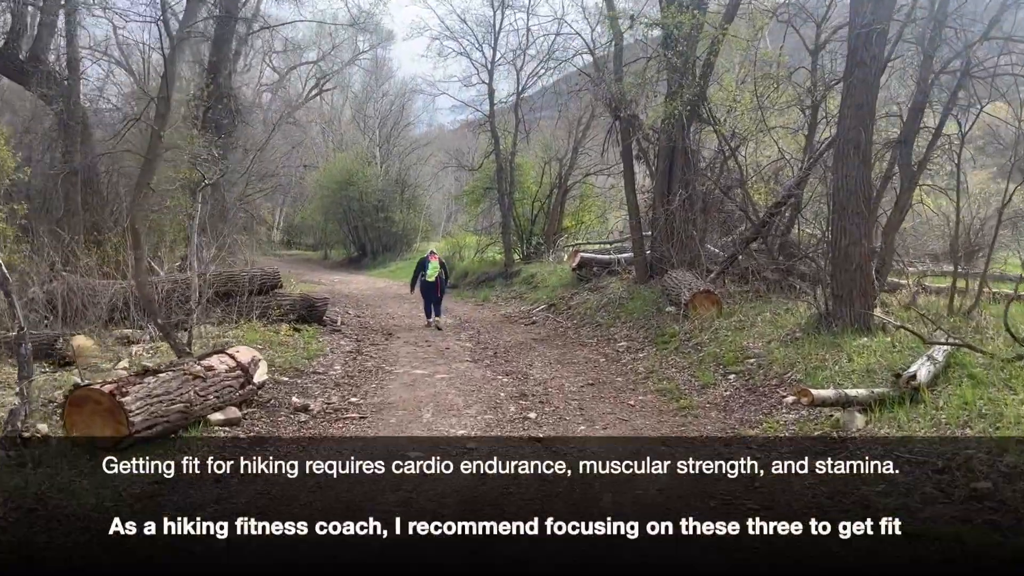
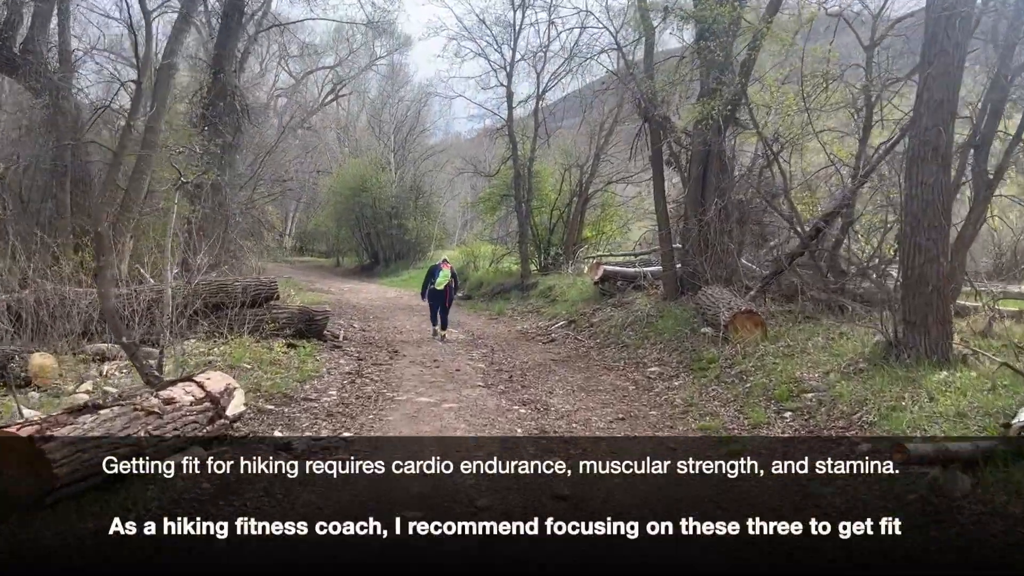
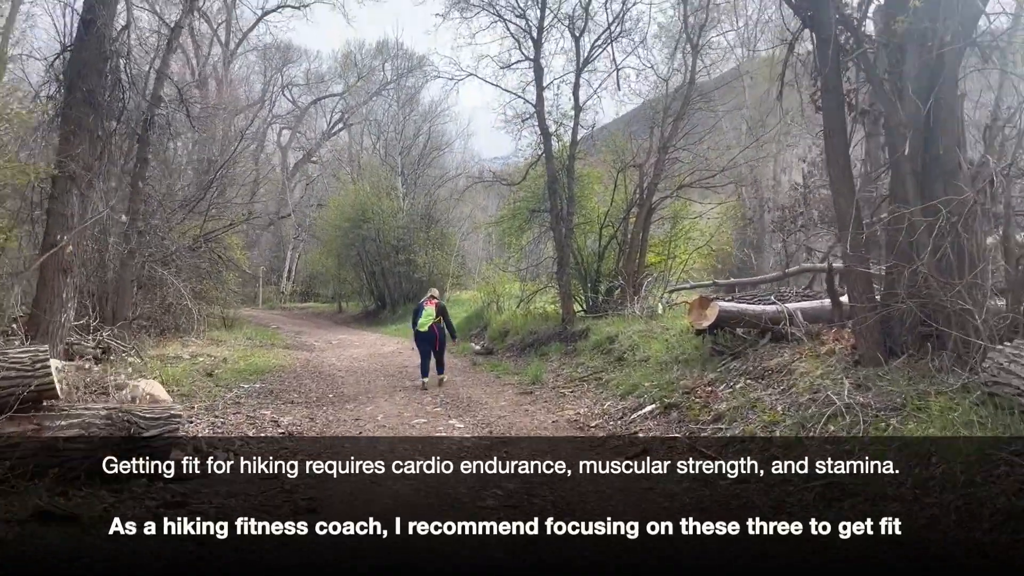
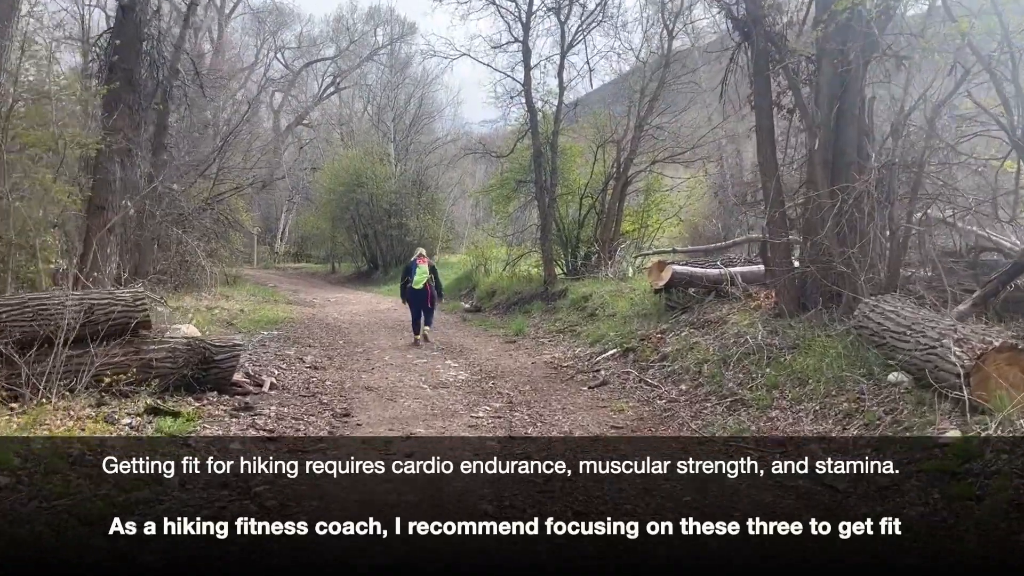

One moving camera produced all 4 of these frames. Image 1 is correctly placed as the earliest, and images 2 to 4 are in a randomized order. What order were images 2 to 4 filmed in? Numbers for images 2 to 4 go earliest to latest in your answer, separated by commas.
2, 4, 3
